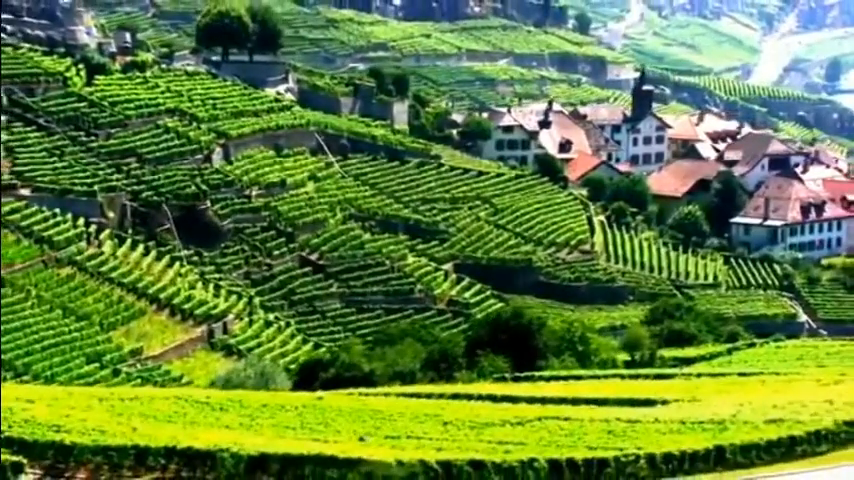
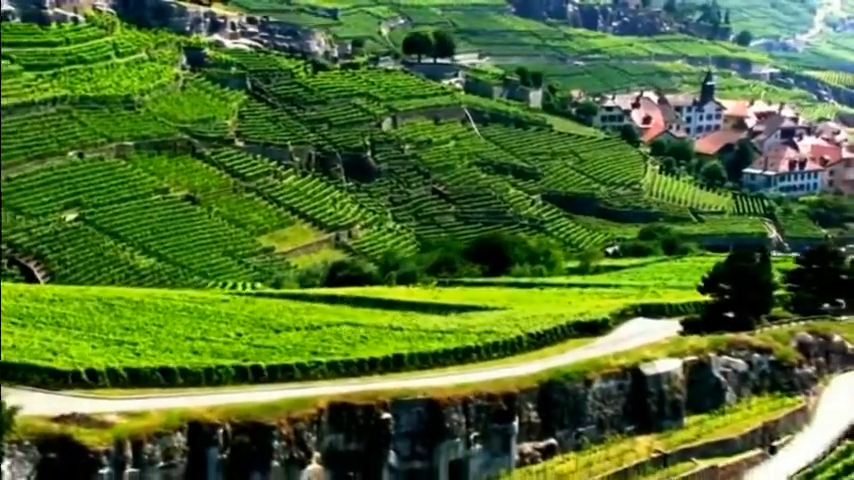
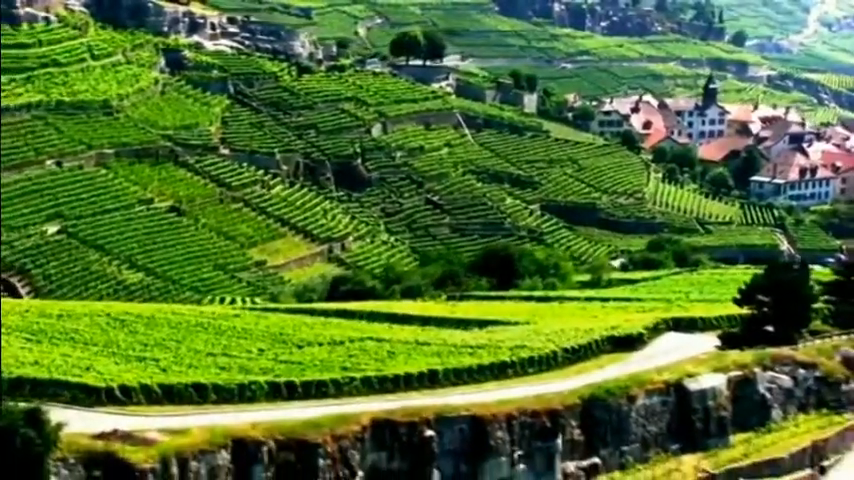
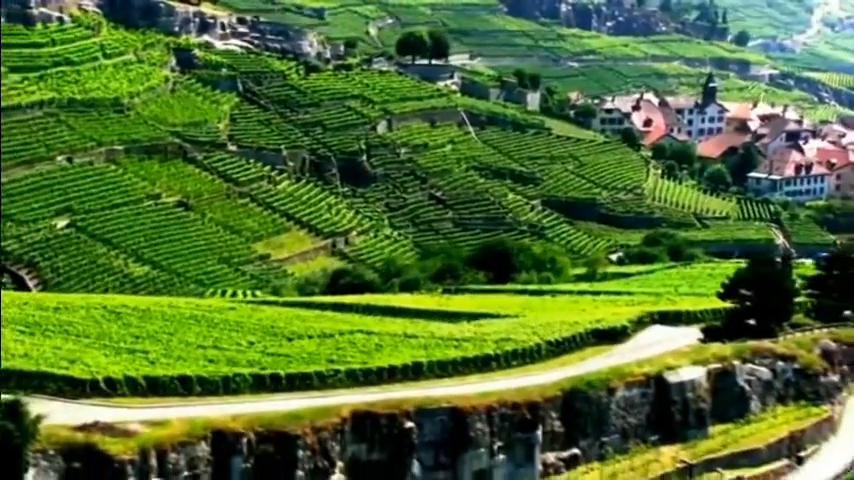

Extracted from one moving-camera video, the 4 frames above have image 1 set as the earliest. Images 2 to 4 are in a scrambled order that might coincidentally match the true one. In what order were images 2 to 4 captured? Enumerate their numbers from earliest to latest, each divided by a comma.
3, 4, 2
